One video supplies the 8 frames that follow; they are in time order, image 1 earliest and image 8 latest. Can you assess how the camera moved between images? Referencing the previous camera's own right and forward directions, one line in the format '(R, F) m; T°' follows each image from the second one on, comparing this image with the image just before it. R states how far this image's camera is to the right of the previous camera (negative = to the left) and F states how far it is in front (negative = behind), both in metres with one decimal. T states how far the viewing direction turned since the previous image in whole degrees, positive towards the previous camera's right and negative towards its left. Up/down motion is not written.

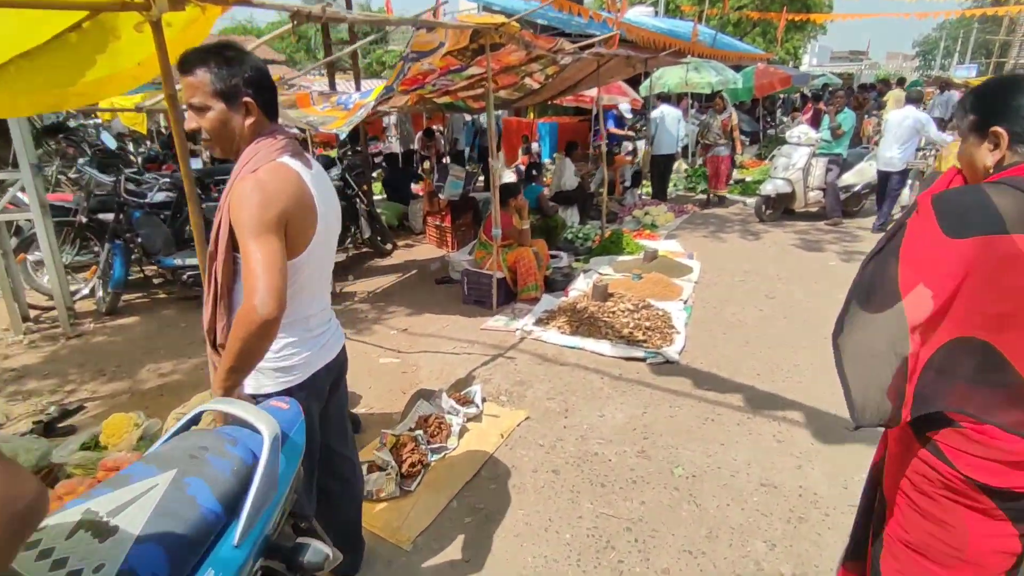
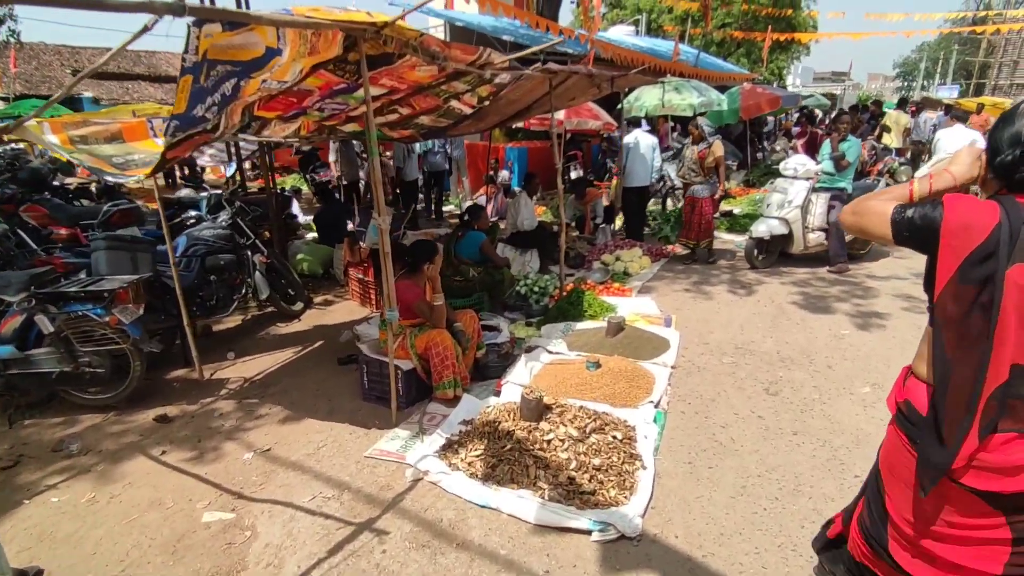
(+0.6, +1.5) m; +1°
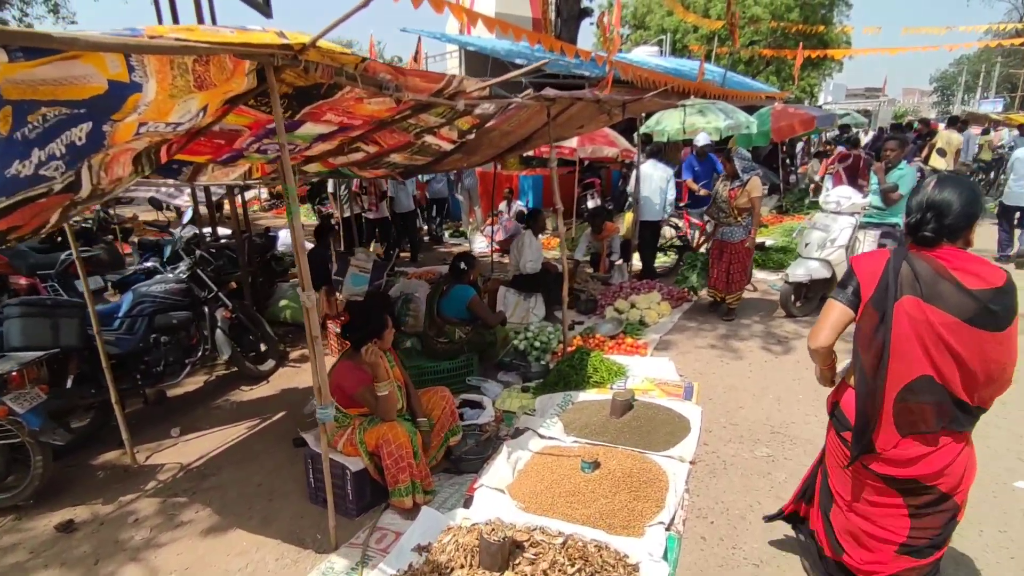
(+0.3, +0.8) m; -3°
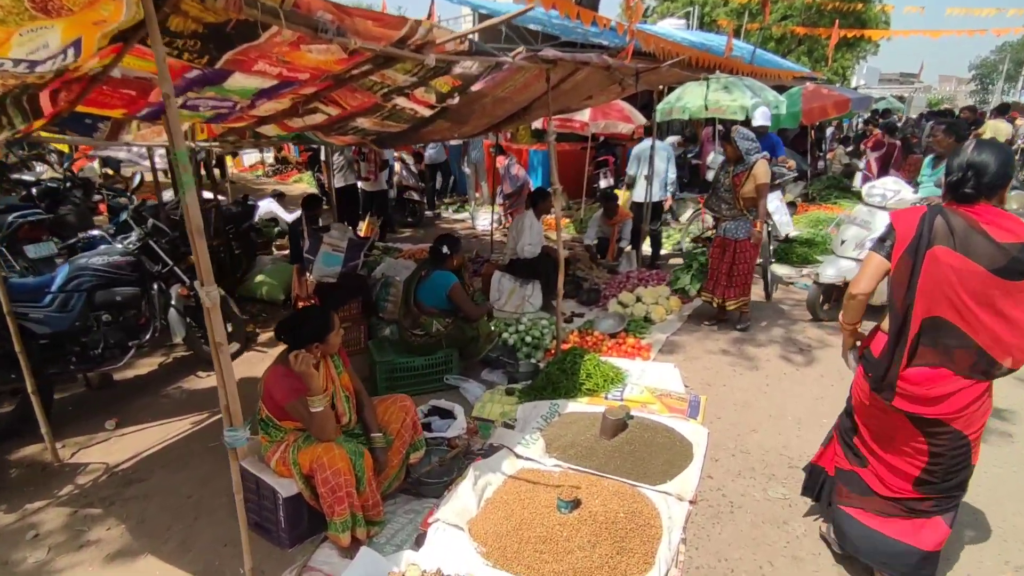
(+0.2, +0.6) m; -1°
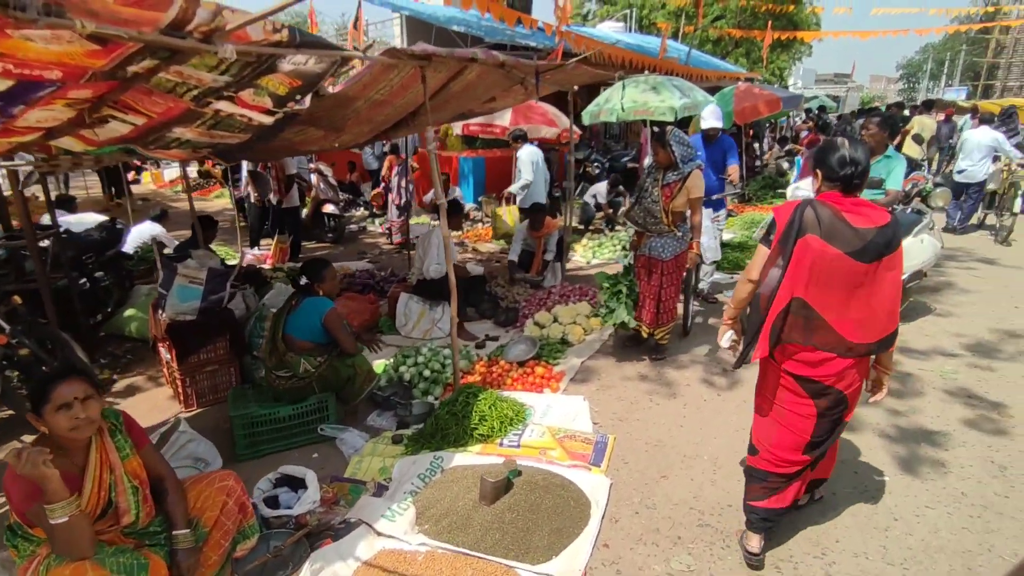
(+0.6, +0.6) m; +4°
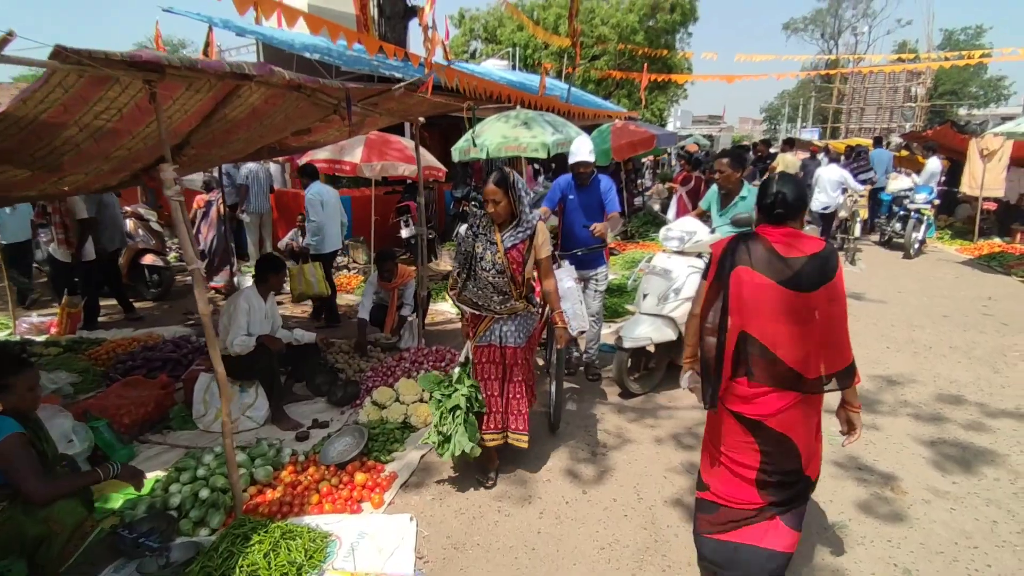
(+0.6, +0.9) m; +10°
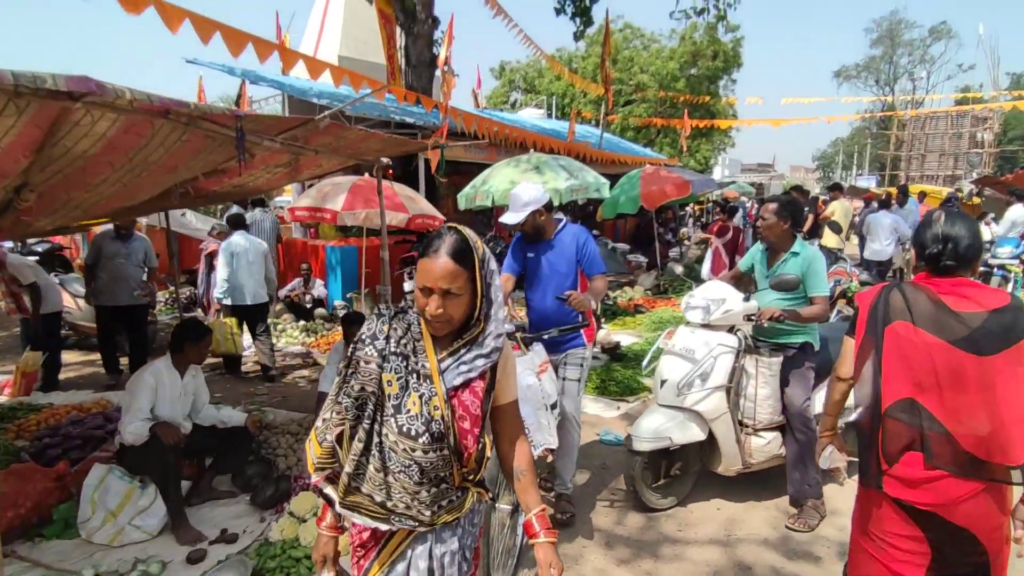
(+0.6, +1.0) m; -5°
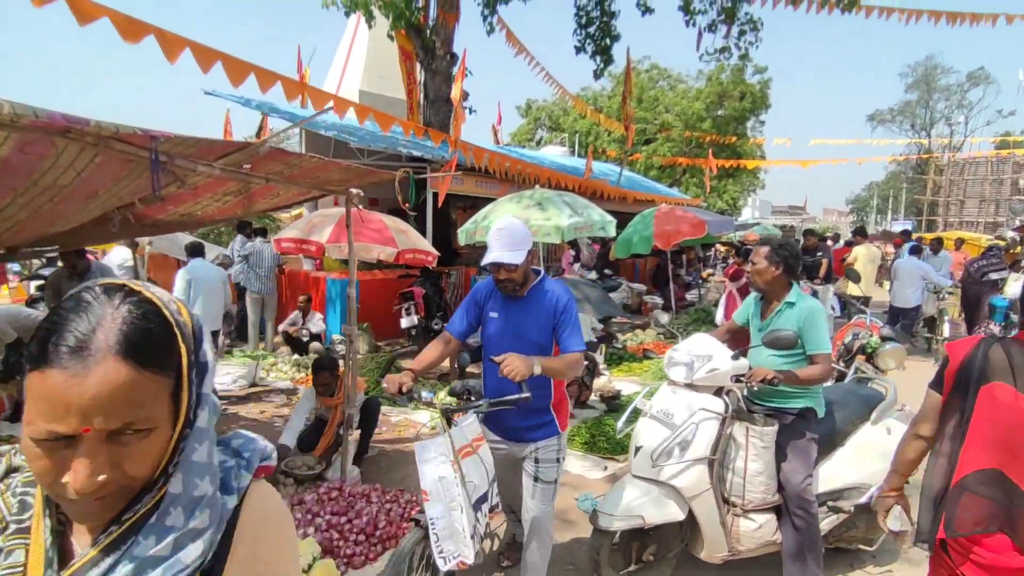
(+0.4, +0.4) m; -3°
